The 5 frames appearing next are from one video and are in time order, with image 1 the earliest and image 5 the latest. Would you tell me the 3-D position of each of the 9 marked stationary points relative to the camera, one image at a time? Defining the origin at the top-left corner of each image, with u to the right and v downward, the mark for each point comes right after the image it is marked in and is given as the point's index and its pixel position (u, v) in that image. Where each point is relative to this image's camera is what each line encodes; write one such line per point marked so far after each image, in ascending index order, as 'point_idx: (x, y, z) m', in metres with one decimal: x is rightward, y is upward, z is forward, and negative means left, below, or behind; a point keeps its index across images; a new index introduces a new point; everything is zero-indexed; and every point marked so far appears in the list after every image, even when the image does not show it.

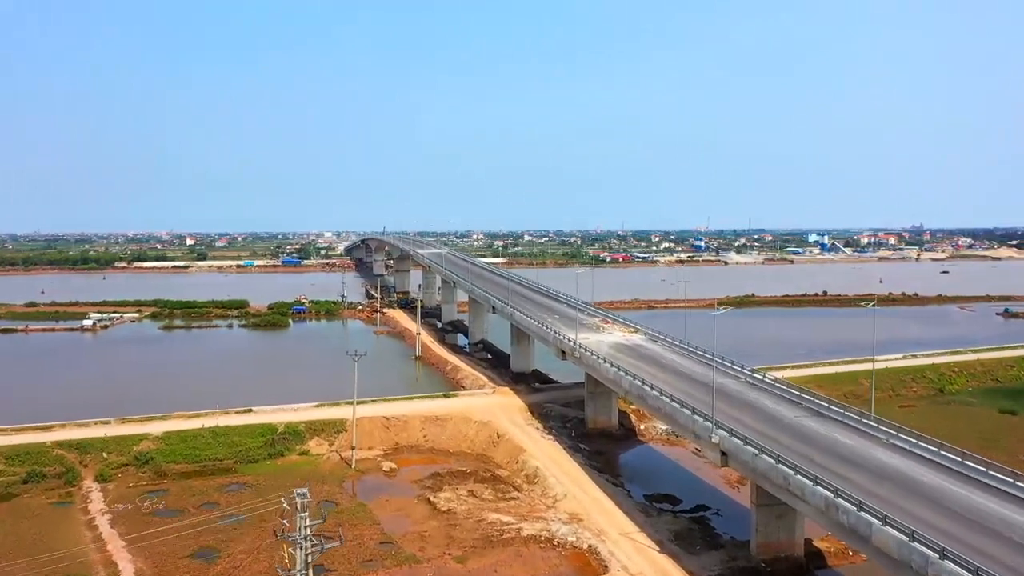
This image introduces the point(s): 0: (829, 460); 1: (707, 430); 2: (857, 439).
0: (+6.2, -3.4, +17.3) m
1: (+4.3, -3.1, +19.6) m
2: (+7.5, -3.3, +19.2) m
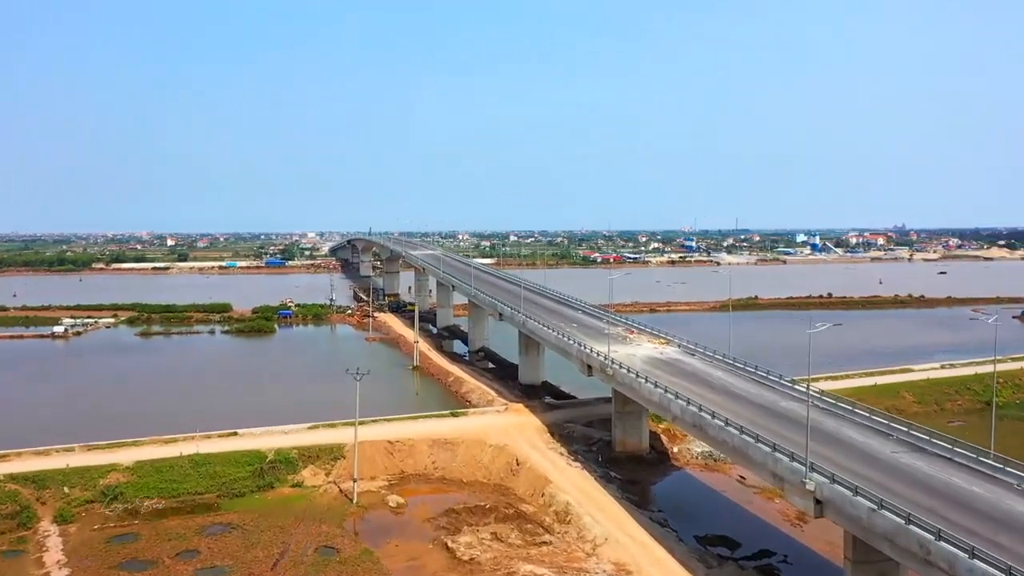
0: (+7.1, -3.6, +13.8) m
1: (+5.2, -3.4, +16.1) m
2: (+8.3, -3.5, +15.8) m
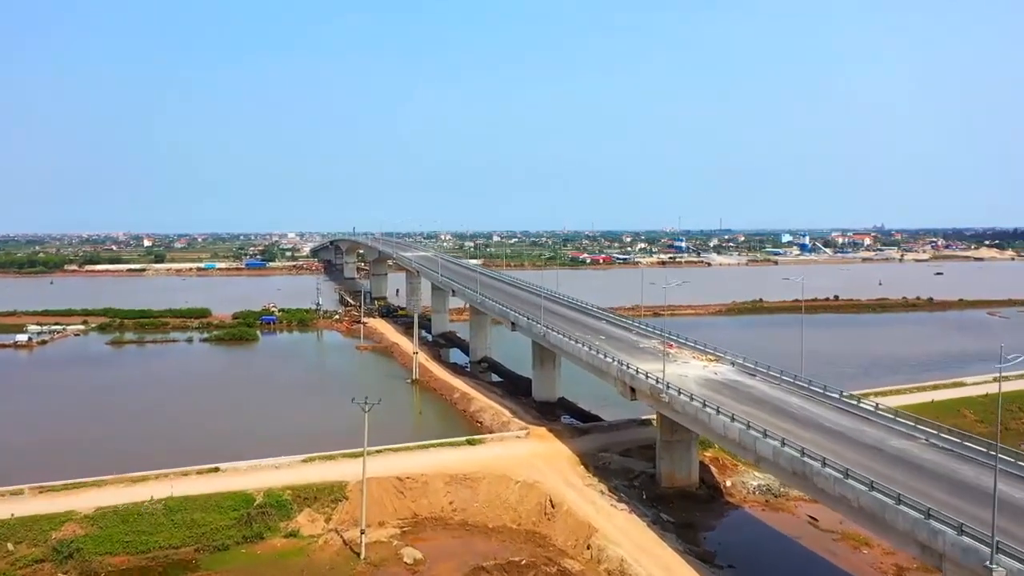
0: (+8.2, -3.8, +9.9) m
1: (+6.3, -3.6, +12.2) m
2: (+9.4, -3.7, +11.9) m
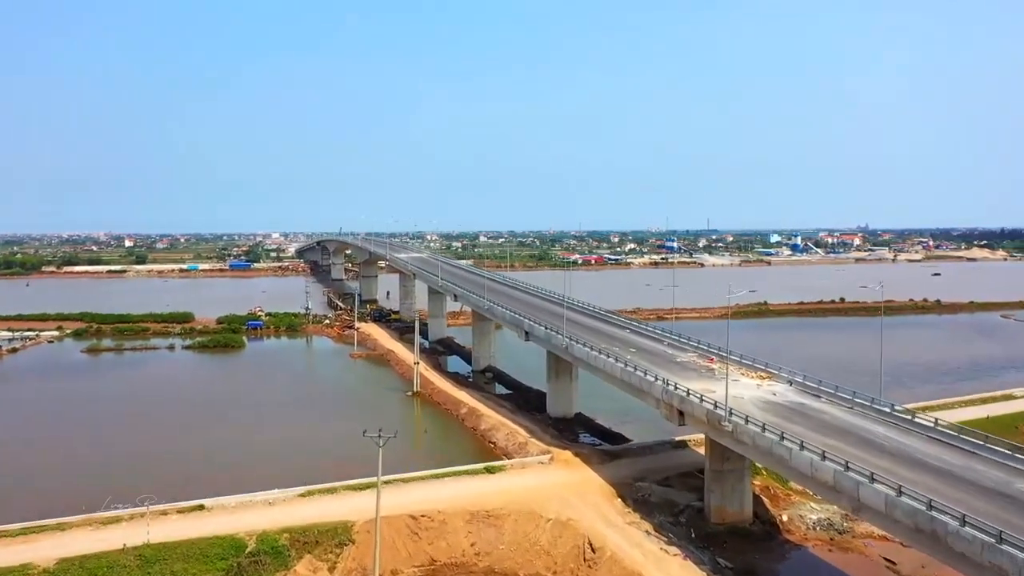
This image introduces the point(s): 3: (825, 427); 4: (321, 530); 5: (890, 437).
0: (+9.2, -4.0, +6.9) m
1: (+7.2, -3.8, +9.1) m
2: (+10.4, -3.9, +8.9) m
3: (+6.5, -2.9, +18.6) m
4: (-4.3, -5.5, +19.9) m
5: (+7.6, -3.0, +17.8) m
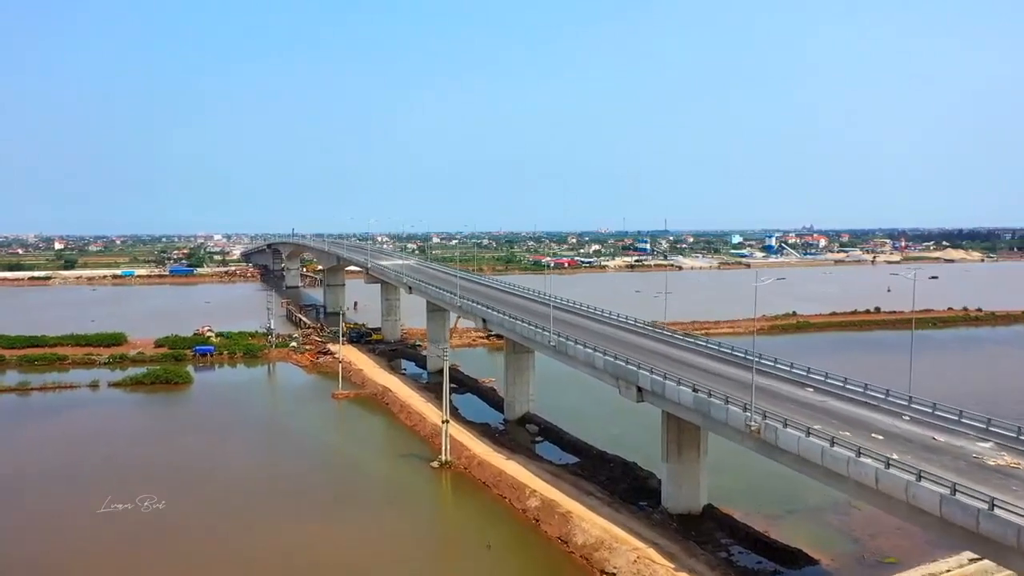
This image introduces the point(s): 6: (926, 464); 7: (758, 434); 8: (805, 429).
0: (+13.4, -4.8, -4.1) m
1: (+11.3, -4.6, -2.0) m
2: (+14.4, -4.7, -2.0) m
3: (+10.0, -3.7, +7.4) m
4: (-0.9, -6.3, +8.1) m
5: (+11.1, -3.8, +6.7) m
6: (+6.7, -2.9, +14.7) m
7: (+4.7, -2.8, +16.9) m
8: (+5.3, -2.6, +16.3) m
